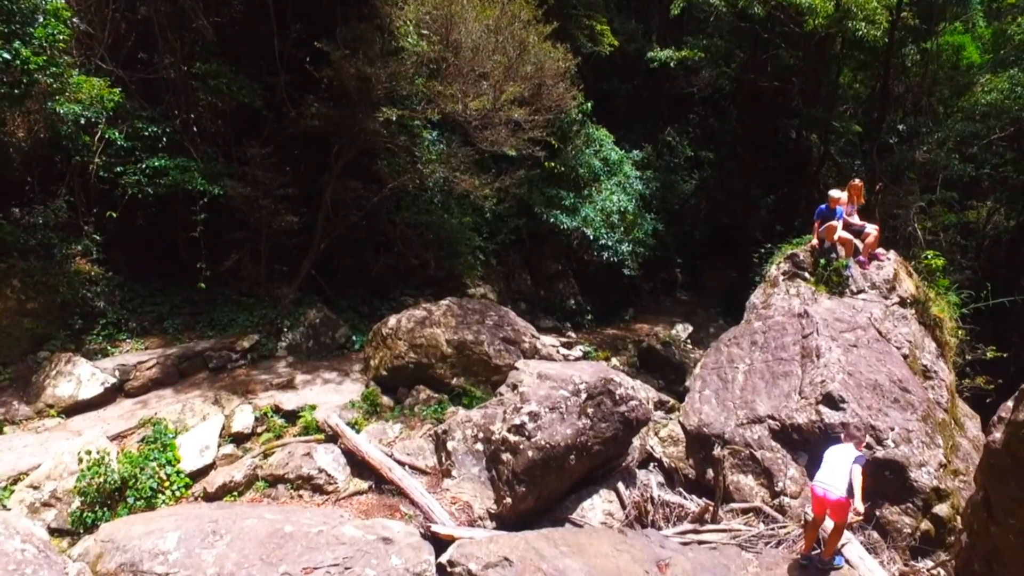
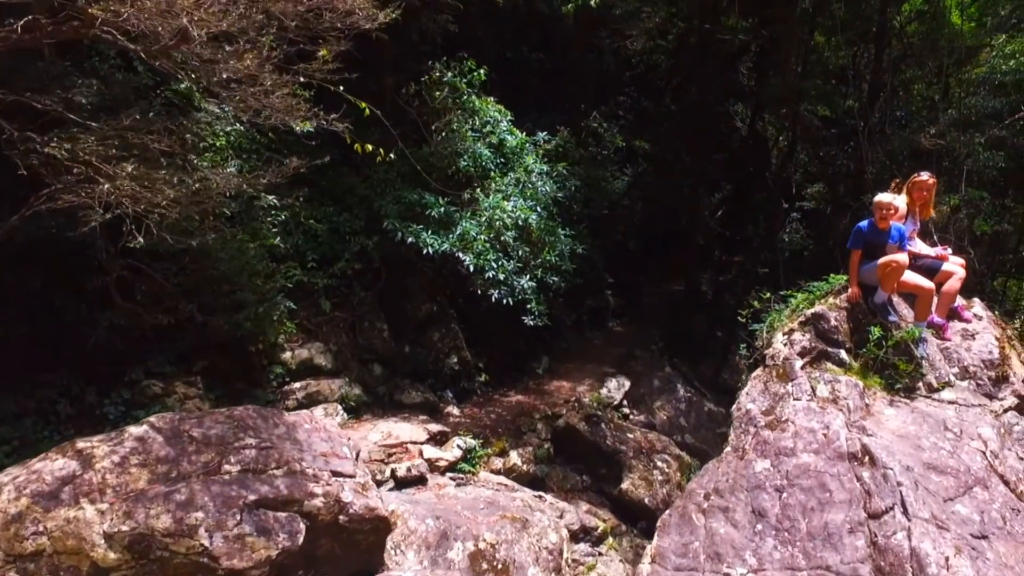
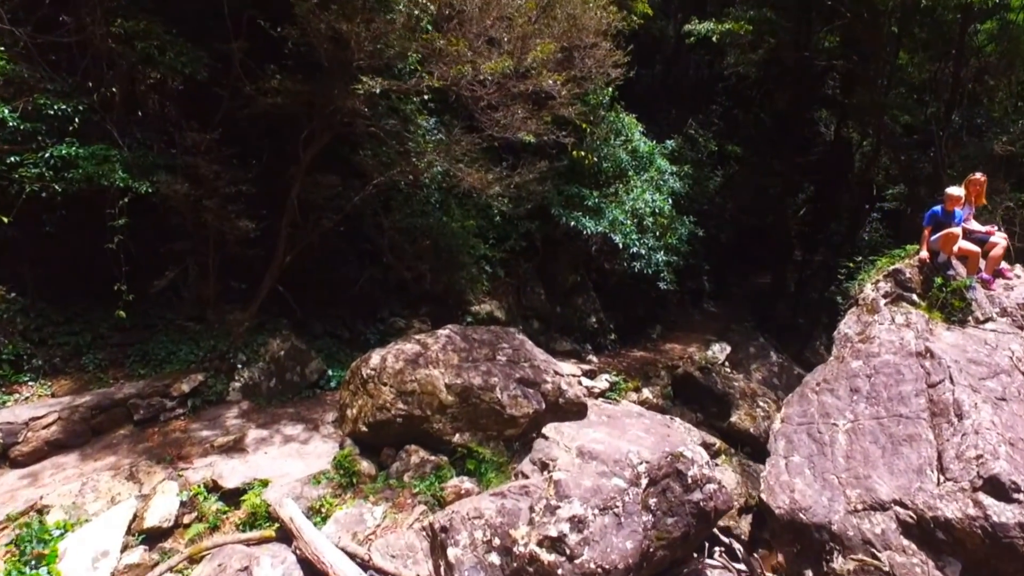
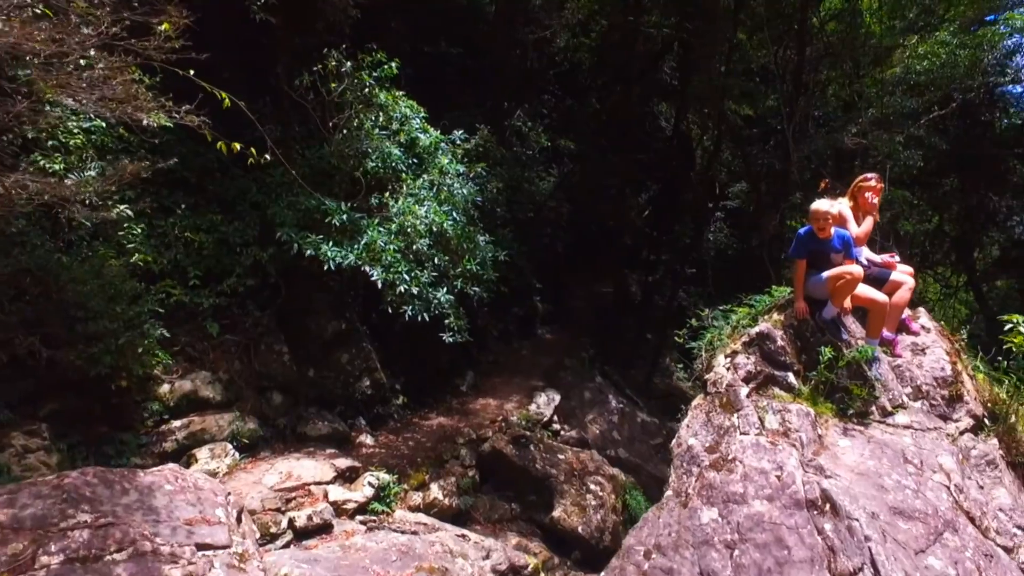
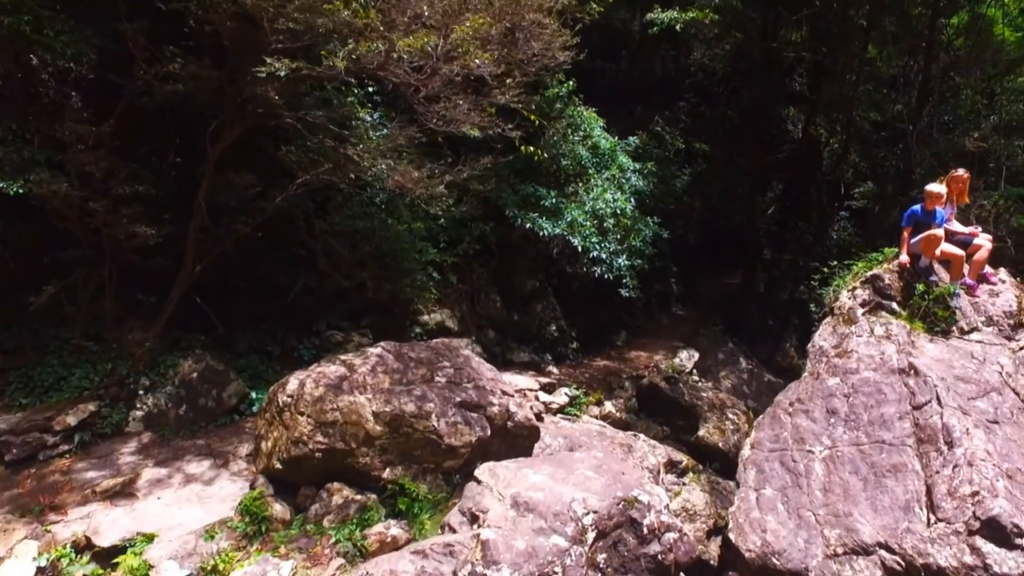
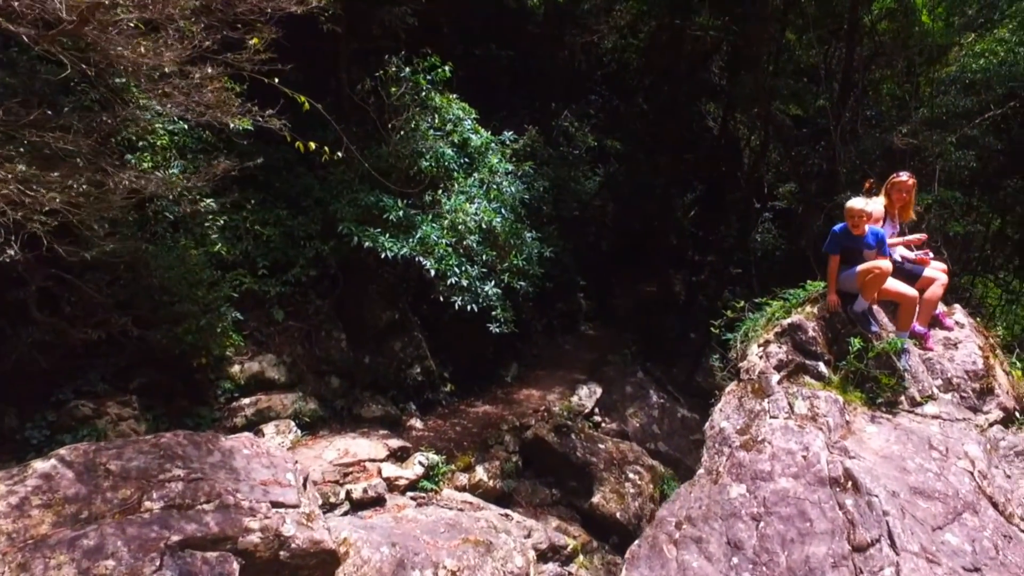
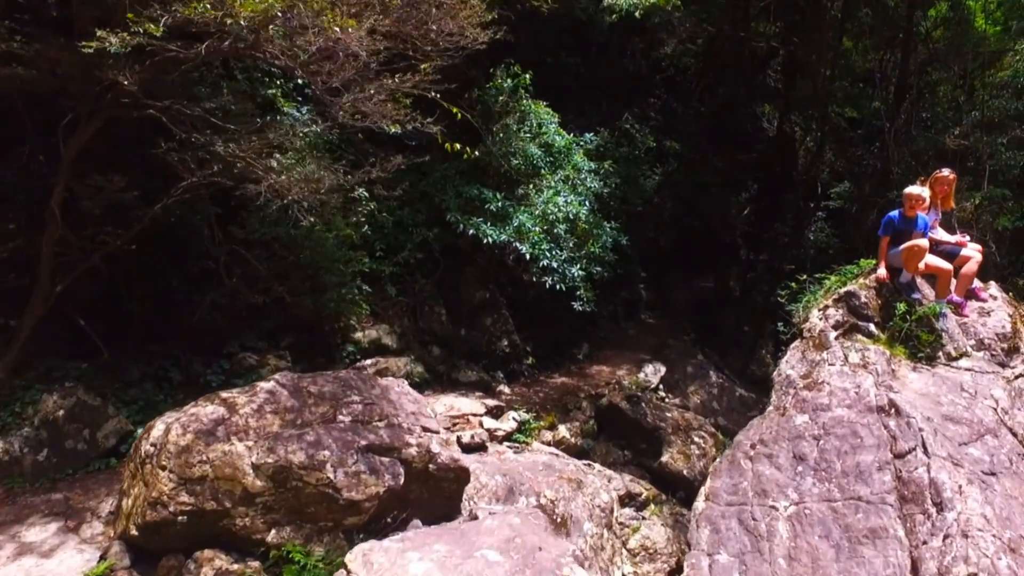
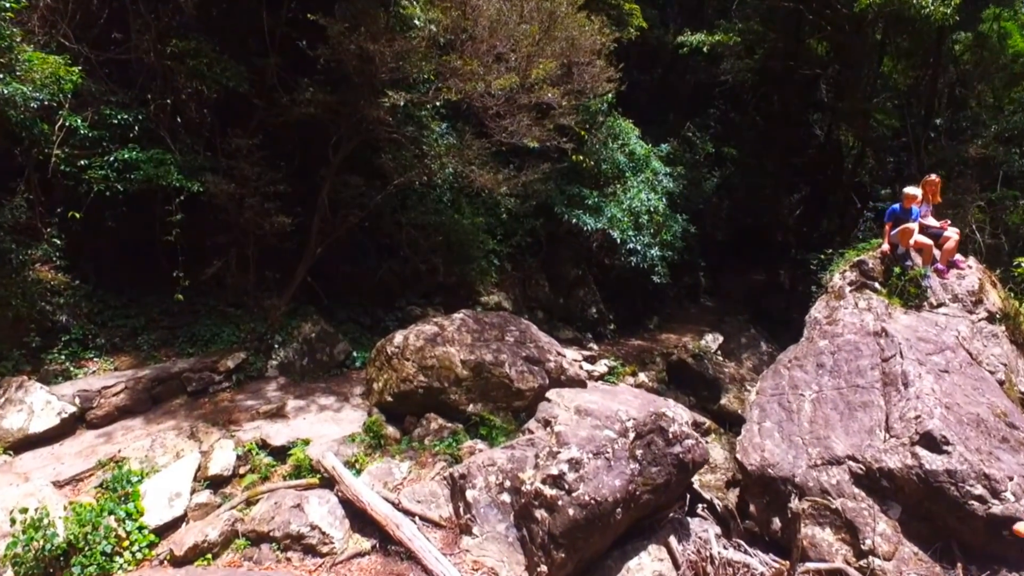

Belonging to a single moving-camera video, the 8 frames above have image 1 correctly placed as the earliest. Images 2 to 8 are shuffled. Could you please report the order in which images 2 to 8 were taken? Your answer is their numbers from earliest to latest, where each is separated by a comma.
8, 3, 5, 7, 2, 6, 4
